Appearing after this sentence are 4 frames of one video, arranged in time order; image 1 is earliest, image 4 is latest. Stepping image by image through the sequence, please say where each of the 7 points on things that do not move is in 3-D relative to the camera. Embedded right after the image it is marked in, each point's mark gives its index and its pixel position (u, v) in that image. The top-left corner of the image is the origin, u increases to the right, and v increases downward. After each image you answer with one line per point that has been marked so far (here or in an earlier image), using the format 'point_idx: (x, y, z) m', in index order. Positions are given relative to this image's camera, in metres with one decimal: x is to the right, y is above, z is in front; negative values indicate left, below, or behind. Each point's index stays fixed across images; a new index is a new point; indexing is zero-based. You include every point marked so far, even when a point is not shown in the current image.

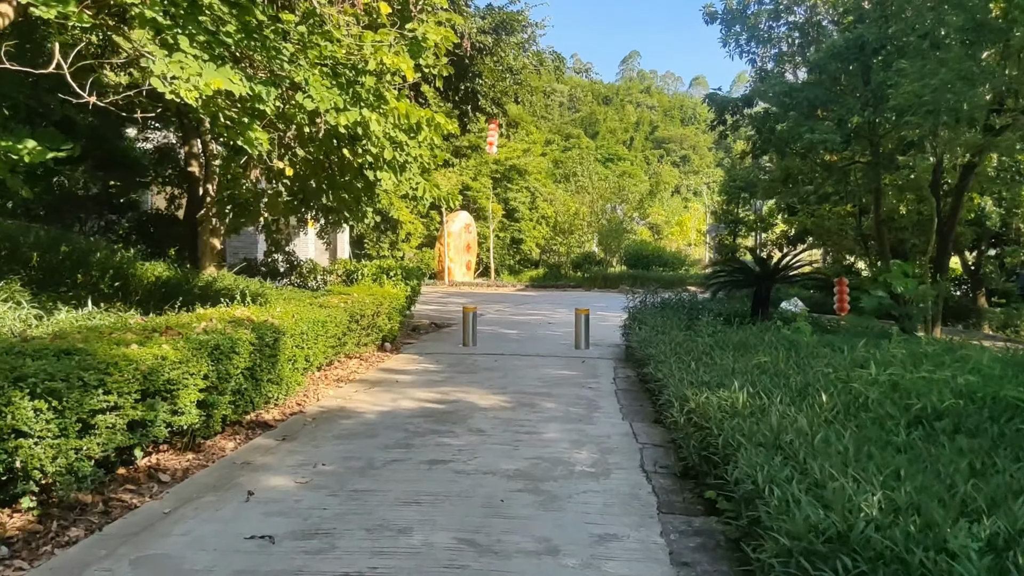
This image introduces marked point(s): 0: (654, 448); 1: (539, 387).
0: (+0.7, -0.8, +5.1) m
1: (+0.2, -0.7, +7.4) m
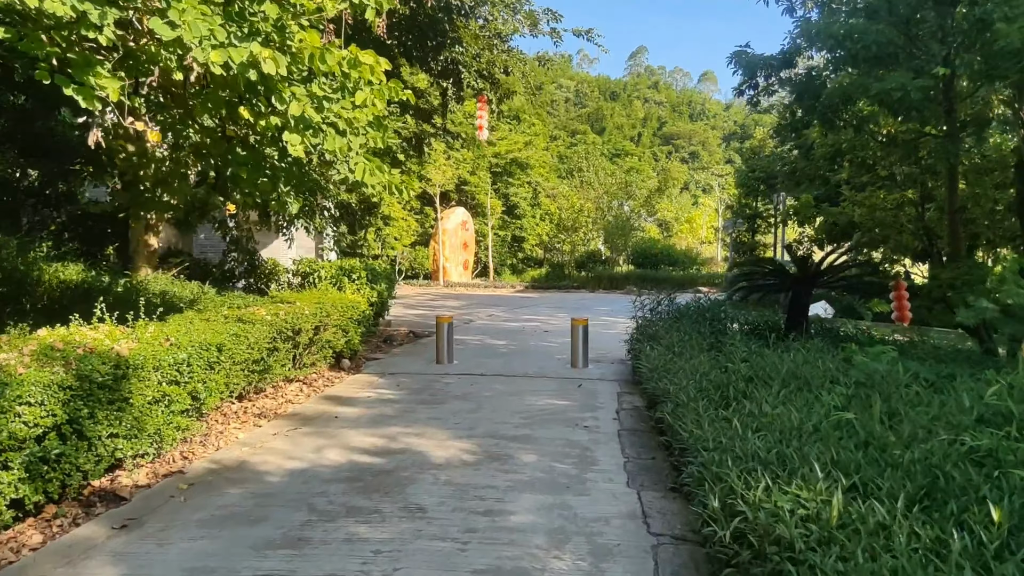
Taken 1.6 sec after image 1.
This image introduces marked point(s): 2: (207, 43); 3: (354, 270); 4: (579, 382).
0: (+0.5, -0.8, +3.4) m
1: (0.0, -0.8, +5.6) m
2: (-1.2, +1.0, +4.0) m
3: (-1.5, +0.2, +9.6) m
4: (+0.5, -0.7, +7.5) m
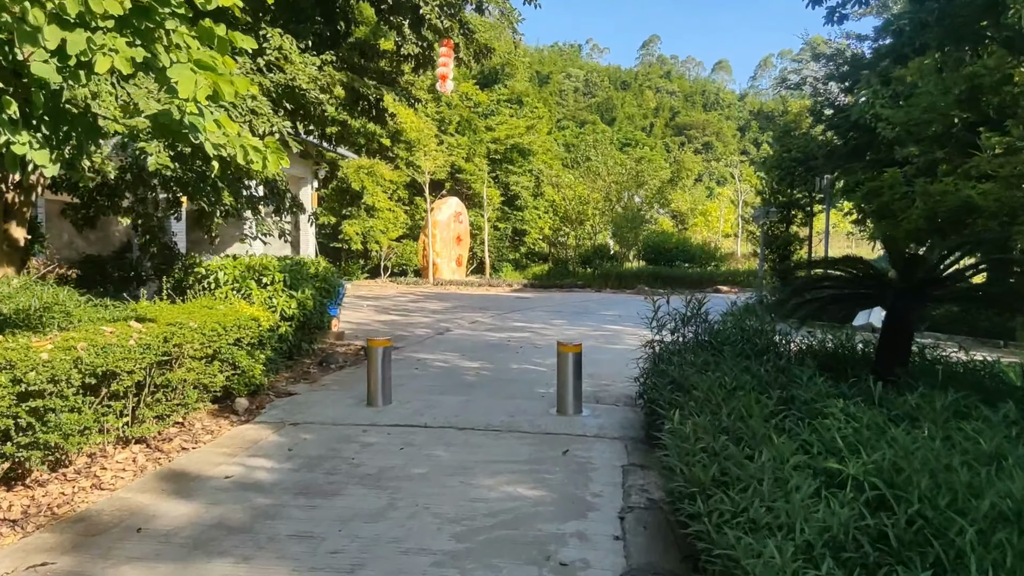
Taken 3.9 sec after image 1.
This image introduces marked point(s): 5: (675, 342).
0: (+0.3, -0.9, +0.9) m
1: (-0.2, -0.8, +3.1) m
2: (-1.5, +0.9, +1.5) m
3: (-1.7, +0.1, +7.1) m
4: (+0.3, -0.7, +5.0) m
5: (+0.9, -0.3, +5.6) m
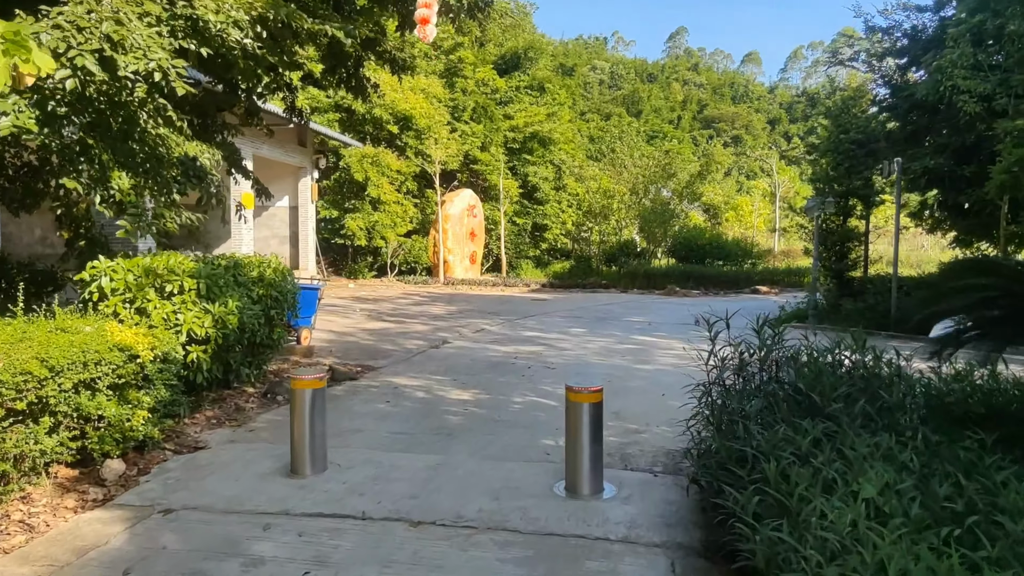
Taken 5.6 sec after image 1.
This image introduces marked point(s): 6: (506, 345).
0: (+0.1, -1.0, -1.0) m
1: (-0.3, -0.9, +1.3) m
2: (-1.6, +0.8, -0.3) m
3: (-1.7, +0.1, +5.3) m
4: (+0.2, -0.8, +3.1) m
5: (+0.9, -0.4, +3.7) m
6: (-0.1, -0.5, +9.5) m
